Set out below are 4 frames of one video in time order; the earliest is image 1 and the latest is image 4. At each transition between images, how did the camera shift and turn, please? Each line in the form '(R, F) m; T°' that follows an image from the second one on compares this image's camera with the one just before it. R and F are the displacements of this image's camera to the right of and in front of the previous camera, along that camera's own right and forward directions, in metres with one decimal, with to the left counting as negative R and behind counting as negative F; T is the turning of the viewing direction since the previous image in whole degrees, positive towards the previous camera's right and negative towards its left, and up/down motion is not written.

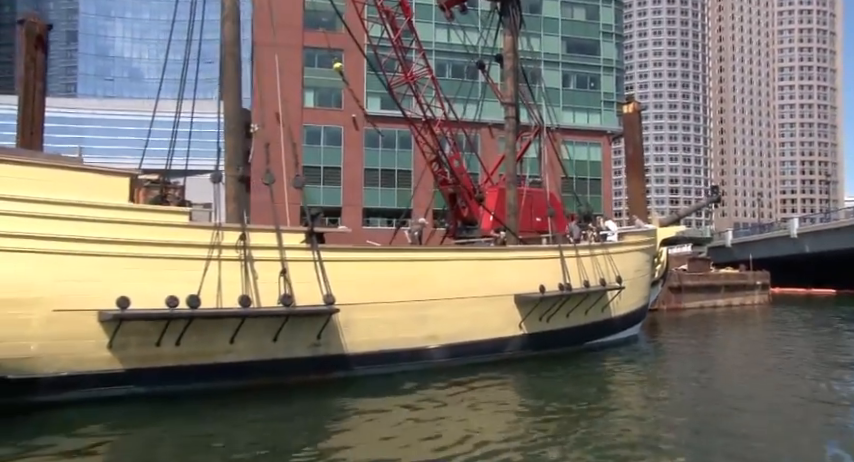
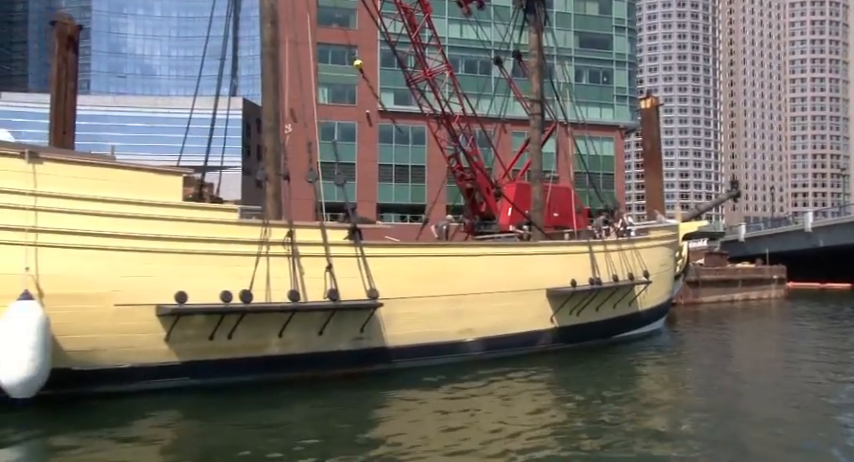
(-0.4, -0.3) m; -1°
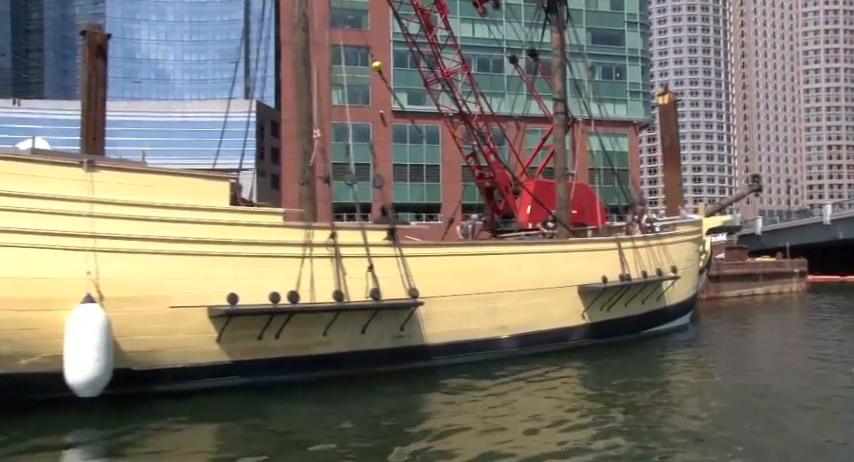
(-0.3, -0.2) m; -1°
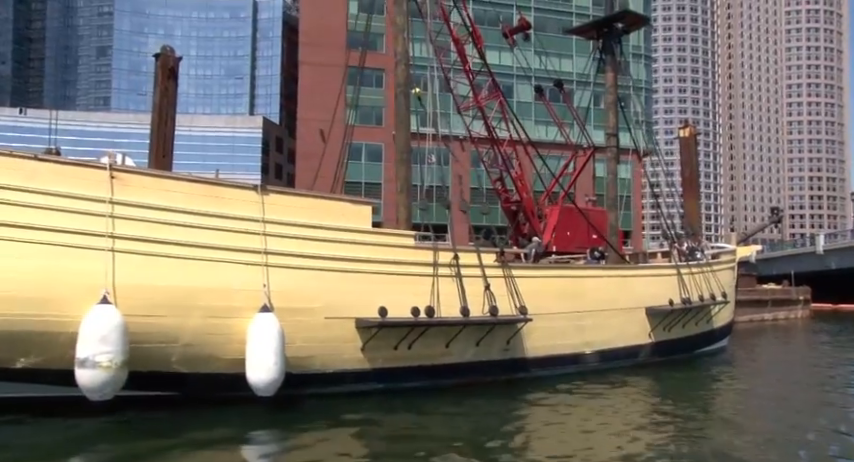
(-1.9, -1.1) m; +1°
